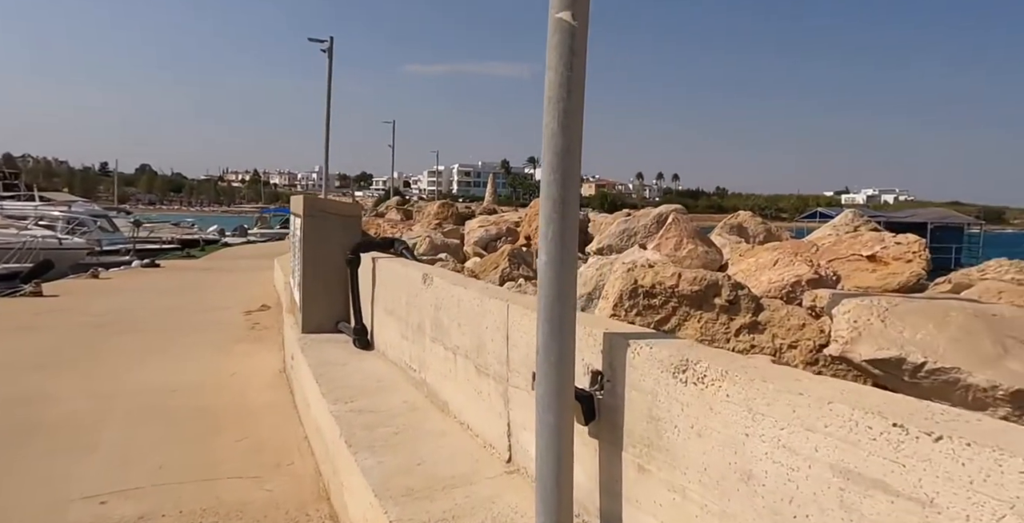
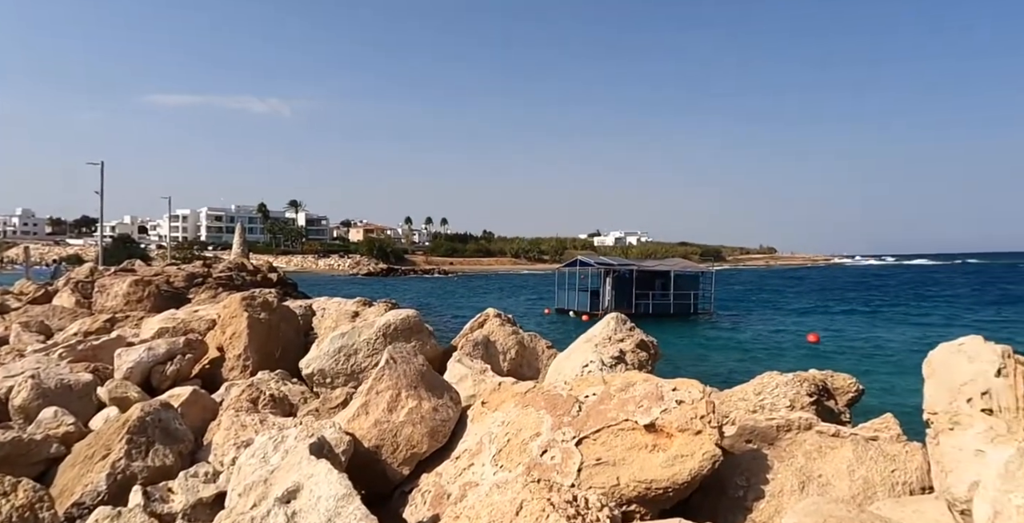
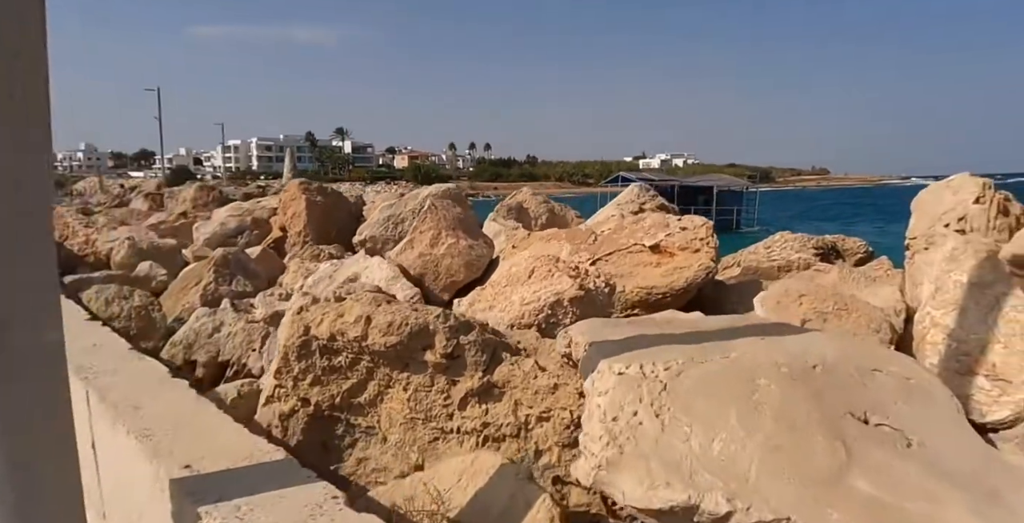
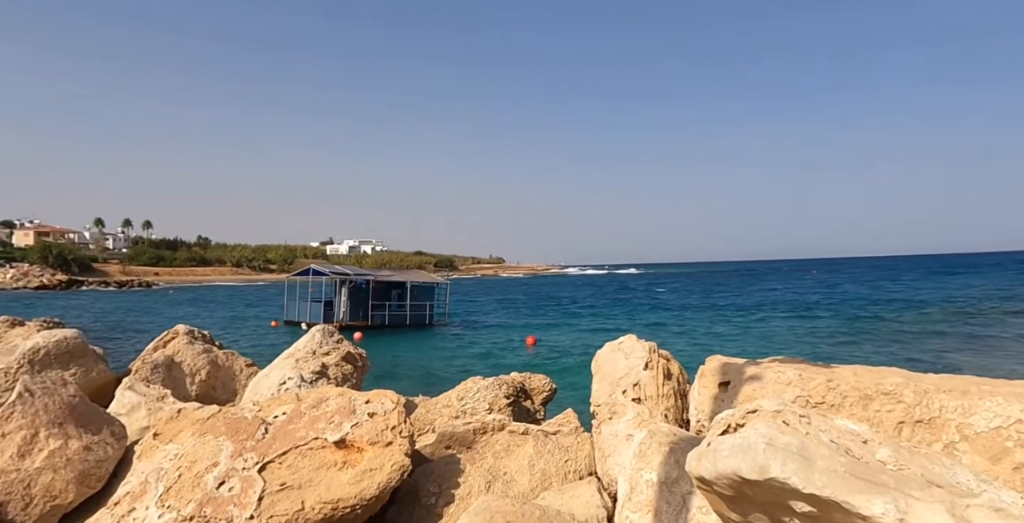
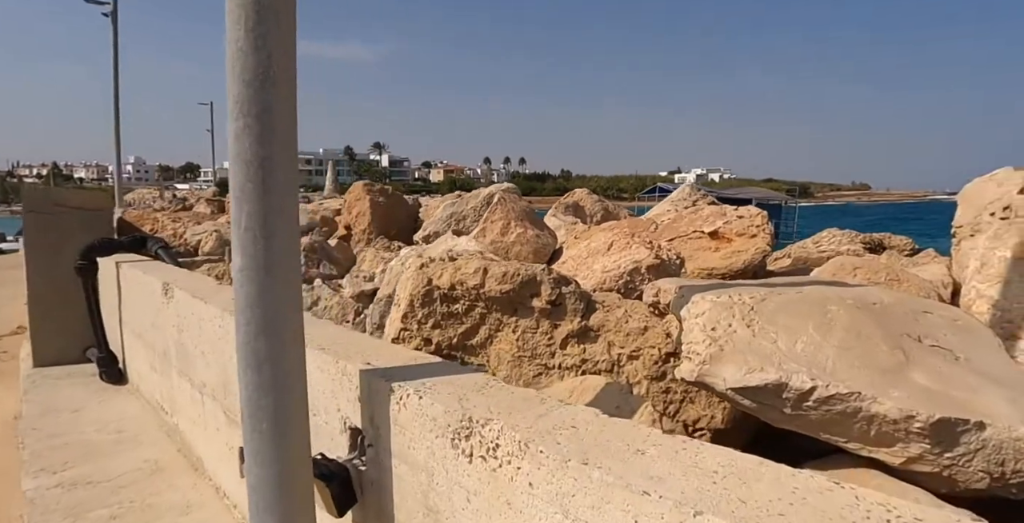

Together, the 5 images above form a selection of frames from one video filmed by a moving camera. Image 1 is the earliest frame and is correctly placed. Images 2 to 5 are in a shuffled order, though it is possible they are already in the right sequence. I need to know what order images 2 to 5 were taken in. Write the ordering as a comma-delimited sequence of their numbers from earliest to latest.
5, 3, 2, 4
